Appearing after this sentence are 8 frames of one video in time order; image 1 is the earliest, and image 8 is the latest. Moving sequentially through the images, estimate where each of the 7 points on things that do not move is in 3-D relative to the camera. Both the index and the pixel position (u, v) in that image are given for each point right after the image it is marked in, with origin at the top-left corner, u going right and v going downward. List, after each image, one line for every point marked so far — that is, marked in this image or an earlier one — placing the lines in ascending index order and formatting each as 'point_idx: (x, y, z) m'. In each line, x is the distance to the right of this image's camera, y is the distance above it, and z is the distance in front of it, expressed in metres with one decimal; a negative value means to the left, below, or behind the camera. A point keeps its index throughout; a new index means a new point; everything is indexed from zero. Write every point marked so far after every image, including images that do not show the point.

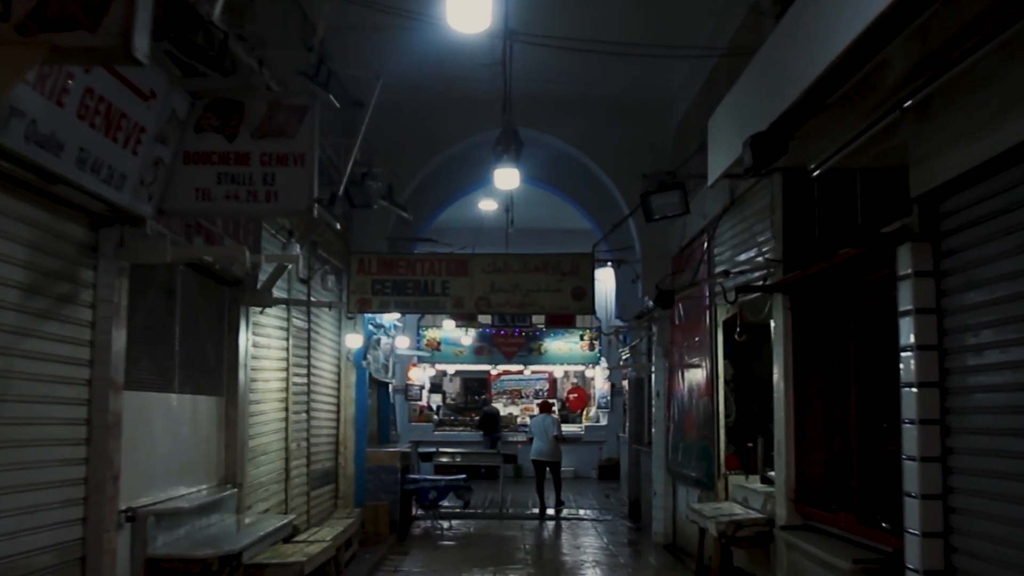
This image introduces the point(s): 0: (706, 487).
0: (+1.1, -1.1, +9.0) m
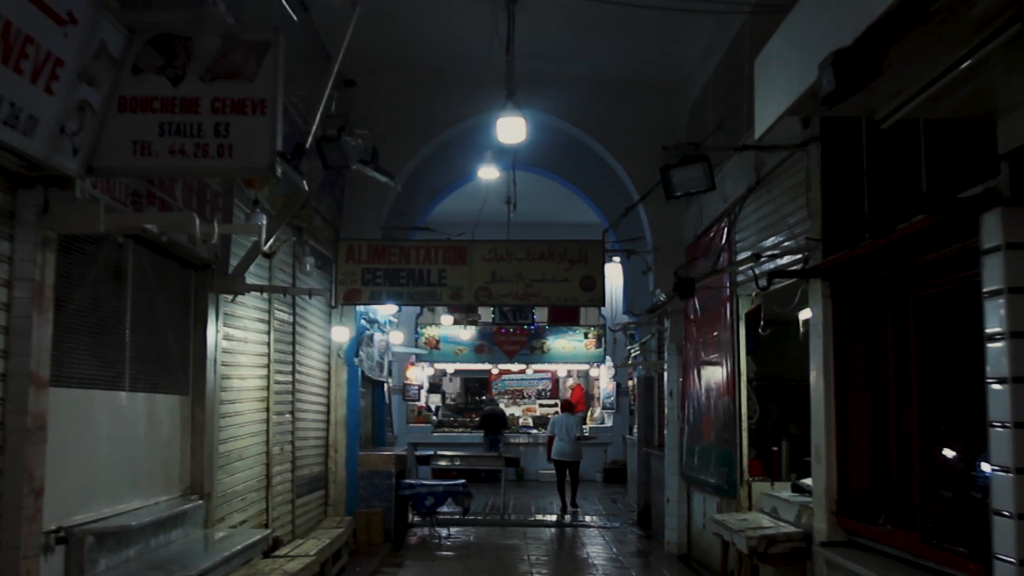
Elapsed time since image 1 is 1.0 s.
0: (+1.1, -1.1, +8.2) m
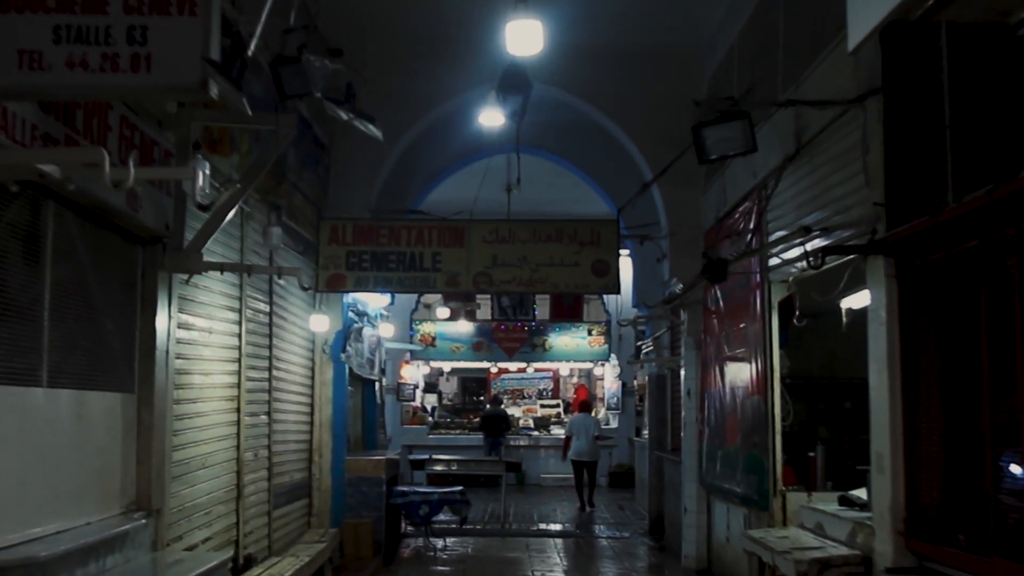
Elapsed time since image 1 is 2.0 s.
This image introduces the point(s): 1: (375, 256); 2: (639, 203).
0: (+1.1, -1.0, +7.3) m
1: (-0.7, +0.2, +7.6) m
2: (+0.9, +0.6, +10.5) m
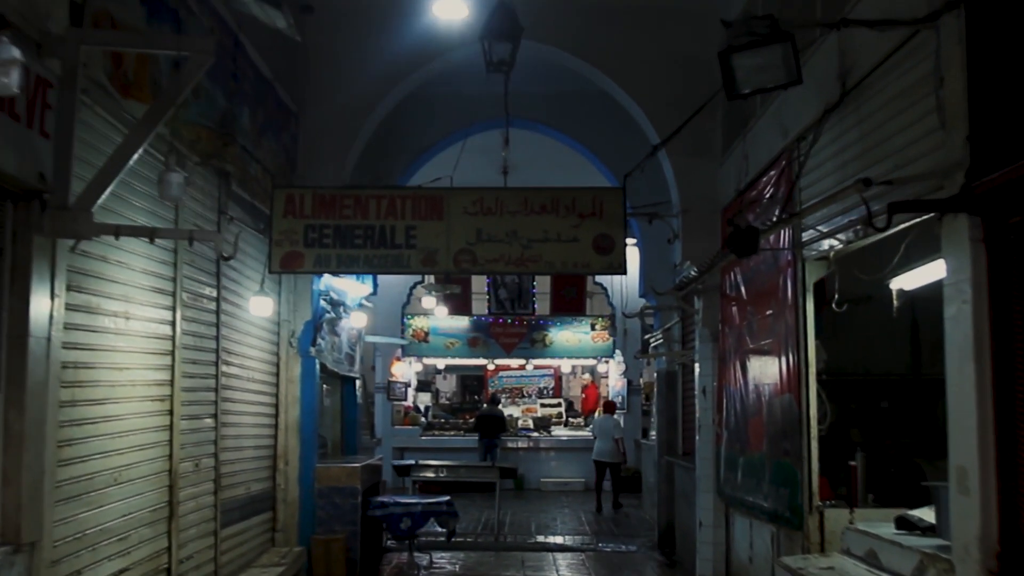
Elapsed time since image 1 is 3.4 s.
0: (+1.1, -0.9, +6.2) m
1: (-0.7, +0.2, +6.5) m
2: (+0.8, +0.7, +9.4) m
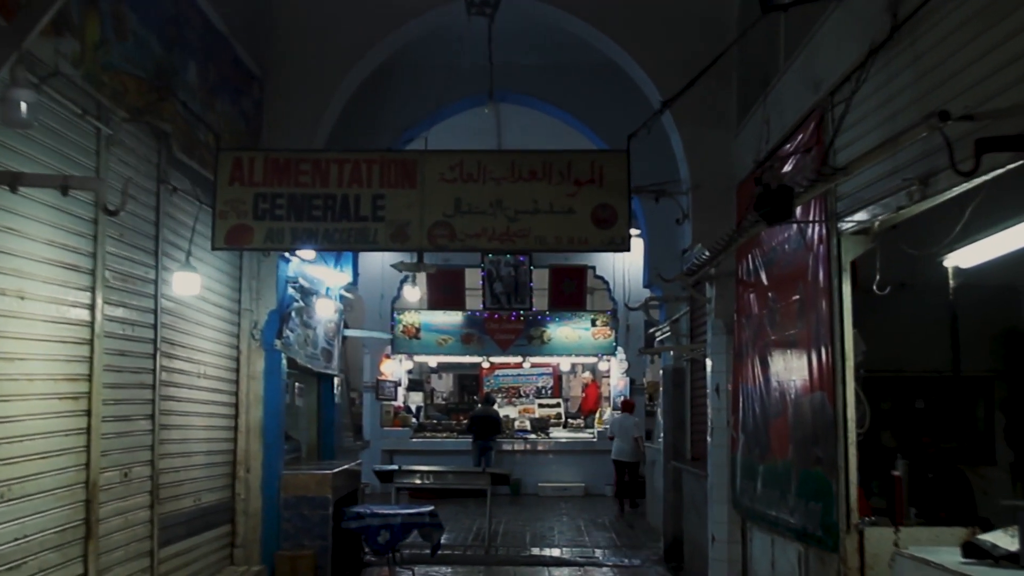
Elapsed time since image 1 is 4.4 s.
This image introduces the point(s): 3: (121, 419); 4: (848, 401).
0: (+1.0, -0.9, +5.3) m
1: (-0.8, +0.3, +5.5) m
2: (+0.8, +0.7, +8.4) m
3: (-1.3, -0.4, +5.2) m
4: (+1.1, -0.4, +5.1) m
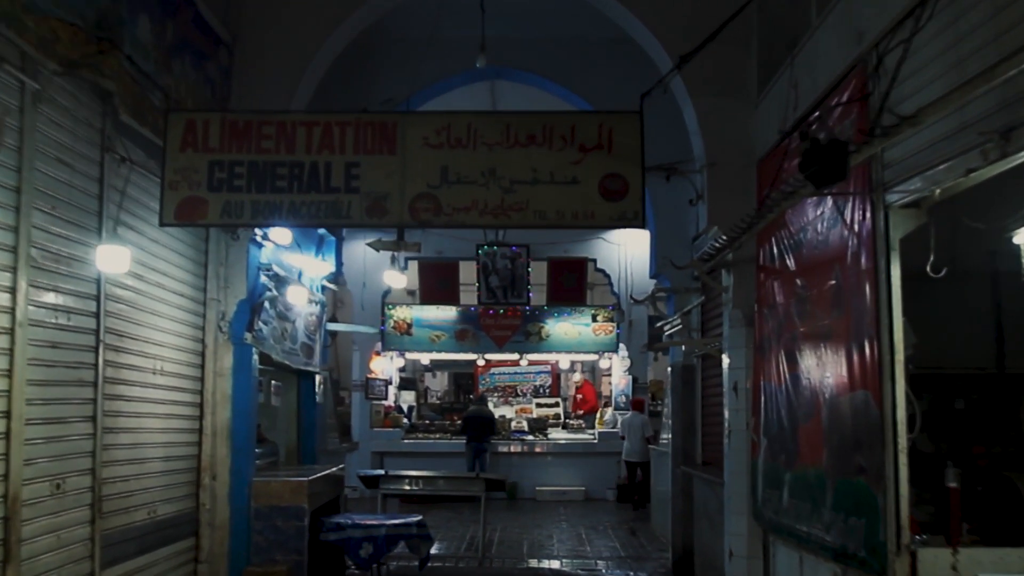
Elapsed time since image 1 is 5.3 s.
0: (+1.0, -0.8, +4.5) m
1: (-0.8, +0.4, +4.8) m
2: (+0.7, +0.8, +7.7) m
3: (-1.3, -0.4, +4.5) m
4: (+1.1, -0.3, +4.4) m
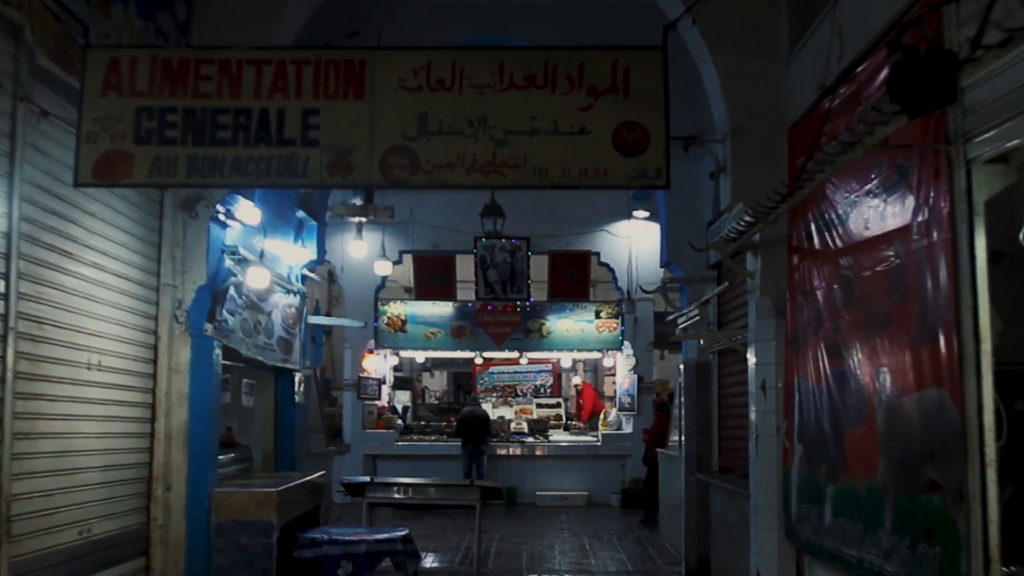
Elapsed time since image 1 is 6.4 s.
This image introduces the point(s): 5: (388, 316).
0: (+1.0, -0.8, +3.7) m
1: (-0.8, +0.4, +4.0) m
2: (+0.7, +0.8, +6.9) m
3: (-1.3, -0.3, +3.6) m
4: (+1.1, -0.3, +3.5) m
5: (-1.1, -0.2, +13.9) m
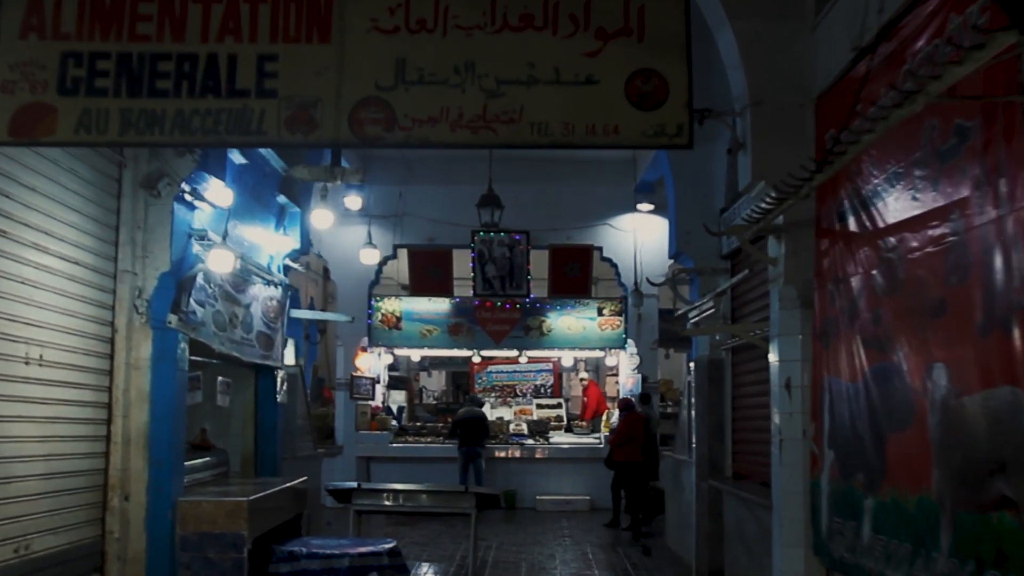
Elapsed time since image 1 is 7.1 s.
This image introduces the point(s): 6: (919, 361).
0: (+1.0, -0.7, +3.1) m
1: (-0.8, +0.5, +3.4) m
2: (+0.7, +0.9, +6.3) m
3: (-1.3, -0.3, +3.0) m
4: (+1.1, -0.2, +2.9) m
5: (-1.1, -0.2, +13.3) m
6: (+1.0, -0.2, +3.8) m
